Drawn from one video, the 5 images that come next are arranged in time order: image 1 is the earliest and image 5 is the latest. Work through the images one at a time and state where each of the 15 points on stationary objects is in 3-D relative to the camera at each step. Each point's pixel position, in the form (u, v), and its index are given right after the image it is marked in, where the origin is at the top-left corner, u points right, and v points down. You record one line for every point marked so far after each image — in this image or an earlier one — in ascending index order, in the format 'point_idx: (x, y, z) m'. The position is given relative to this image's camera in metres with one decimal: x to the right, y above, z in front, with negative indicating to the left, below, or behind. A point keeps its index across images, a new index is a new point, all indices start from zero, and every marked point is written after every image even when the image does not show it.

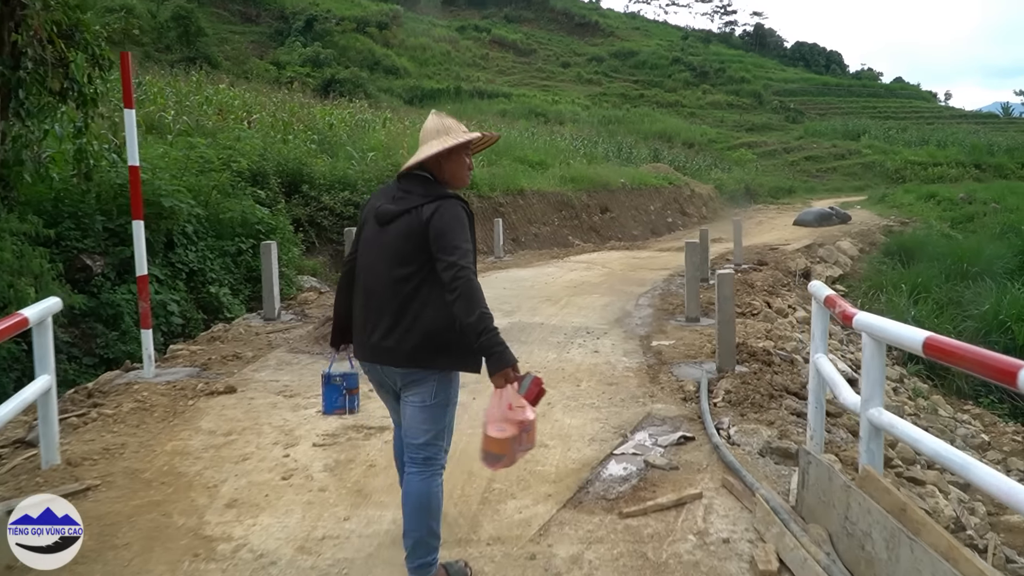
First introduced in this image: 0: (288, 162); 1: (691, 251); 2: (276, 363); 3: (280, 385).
0: (-3.7, +2.1, +14.4) m
1: (+1.6, +0.3, +7.4) m
2: (-1.6, -0.5, +6.0) m
3: (-1.5, -0.6, +5.4) m
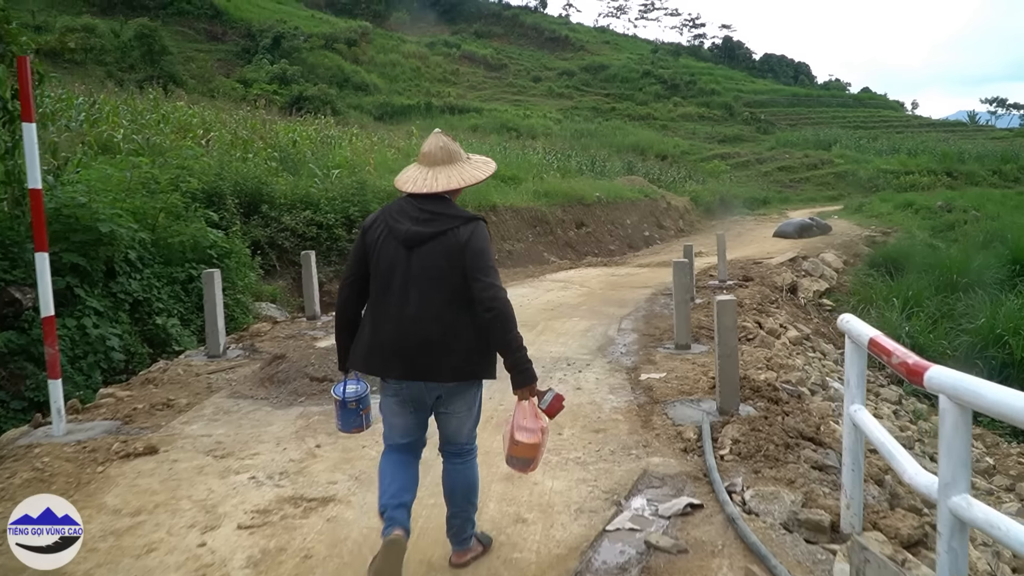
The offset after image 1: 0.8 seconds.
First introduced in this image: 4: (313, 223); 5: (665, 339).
0: (-4.2, +1.7, +13.6) m
1: (+1.4, +0.1, +6.8) m
2: (-1.8, -0.8, +5.2) m
3: (-1.6, -0.8, +4.6) m
4: (-3.2, +1.1, +13.9) m
5: (+1.3, -0.4, +7.3) m
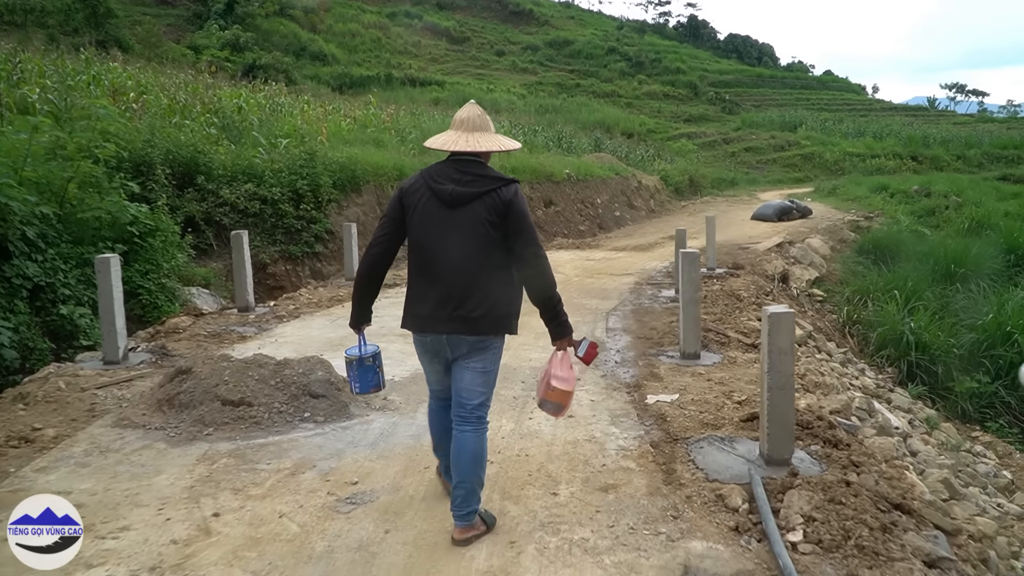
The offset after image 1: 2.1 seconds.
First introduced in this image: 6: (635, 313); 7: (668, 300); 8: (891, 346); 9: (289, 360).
0: (-4.6, +2.0, +12.1) m
1: (+1.2, +0.1, +5.6) m
2: (-1.9, -0.7, +3.9) m
3: (-1.7, -0.8, +3.3) m
4: (-3.7, +1.3, +12.5) m
5: (+1.1, -0.4, +6.1) m
6: (+1.1, -0.2, +7.6) m
7: (+1.5, -0.1, +8.5) m
8: (+4.7, -0.7, +10.8) m
9: (-1.2, -0.4, +4.7) m
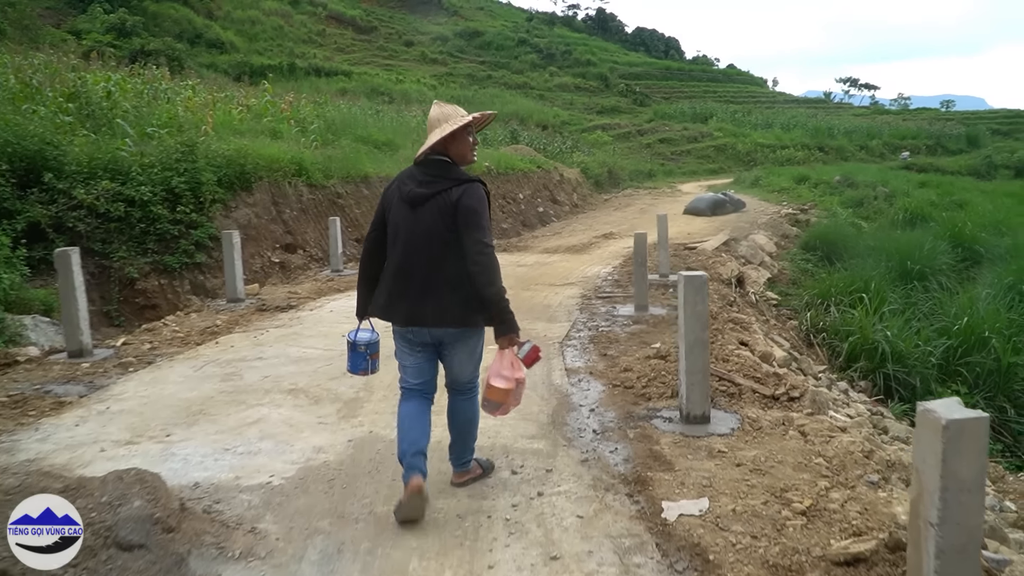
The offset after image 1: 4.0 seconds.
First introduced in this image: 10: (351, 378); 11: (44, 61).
0: (-5.6, +1.7, +9.9) m
1: (+0.9, 0.0, +4.0) m
2: (-2.0, -1.0, +2.0) m
3: (-1.7, -1.1, +1.4) m
4: (-4.7, +1.1, +10.3) m
5: (+0.7, -0.6, +4.5) m
6: (+0.6, -0.4, +6.0) m
7: (+0.9, -0.3, +7.0) m
8: (+3.9, -0.8, +9.5) m
9: (-1.4, -0.6, +2.9) m
10: (-1.0, -0.5, +5.2) m
11: (-9.6, +4.6, +17.6) m
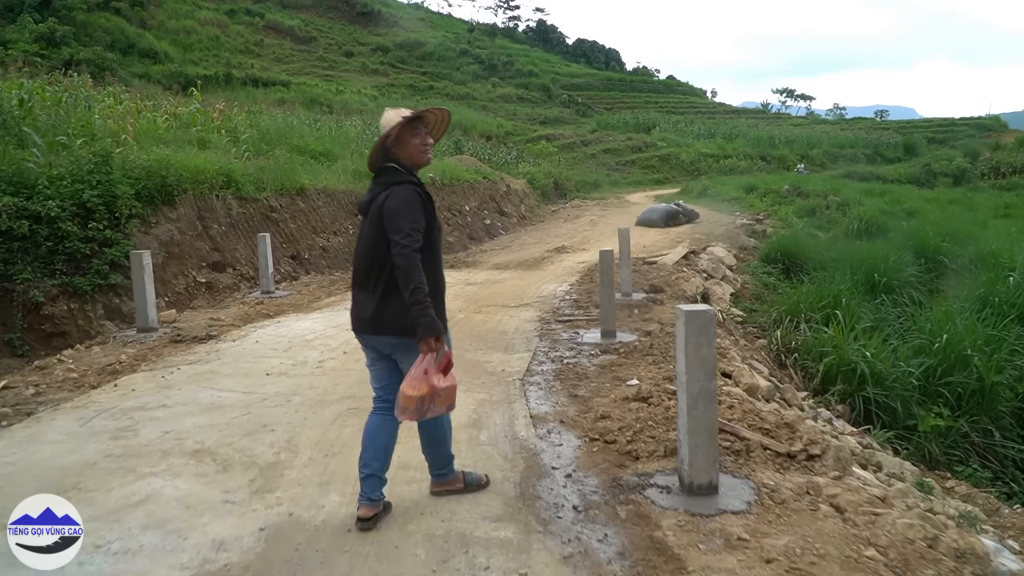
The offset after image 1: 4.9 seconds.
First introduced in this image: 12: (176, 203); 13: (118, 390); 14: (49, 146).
0: (-6.1, +1.4, +8.7) m
1: (+0.7, -0.2, +3.2) m
2: (-2.0, -1.1, +1.0) m
3: (-1.7, -1.2, +0.5) m
4: (-5.2, +0.8, +9.2) m
5: (+0.6, -0.7, +3.7) m
6: (+0.3, -0.6, +5.2) m
7: (+0.6, -0.4, +6.2) m
8: (+3.4, -0.9, +8.9) m
9: (-1.5, -0.8, +2.0) m
10: (-1.2, -0.7, +4.3) m
11: (-10.7, +4.2, +16.2) m
12: (-4.3, +1.1, +11.1) m
13: (-2.4, -0.6, +5.3) m
14: (-6.1, +1.9, +11.4) m
